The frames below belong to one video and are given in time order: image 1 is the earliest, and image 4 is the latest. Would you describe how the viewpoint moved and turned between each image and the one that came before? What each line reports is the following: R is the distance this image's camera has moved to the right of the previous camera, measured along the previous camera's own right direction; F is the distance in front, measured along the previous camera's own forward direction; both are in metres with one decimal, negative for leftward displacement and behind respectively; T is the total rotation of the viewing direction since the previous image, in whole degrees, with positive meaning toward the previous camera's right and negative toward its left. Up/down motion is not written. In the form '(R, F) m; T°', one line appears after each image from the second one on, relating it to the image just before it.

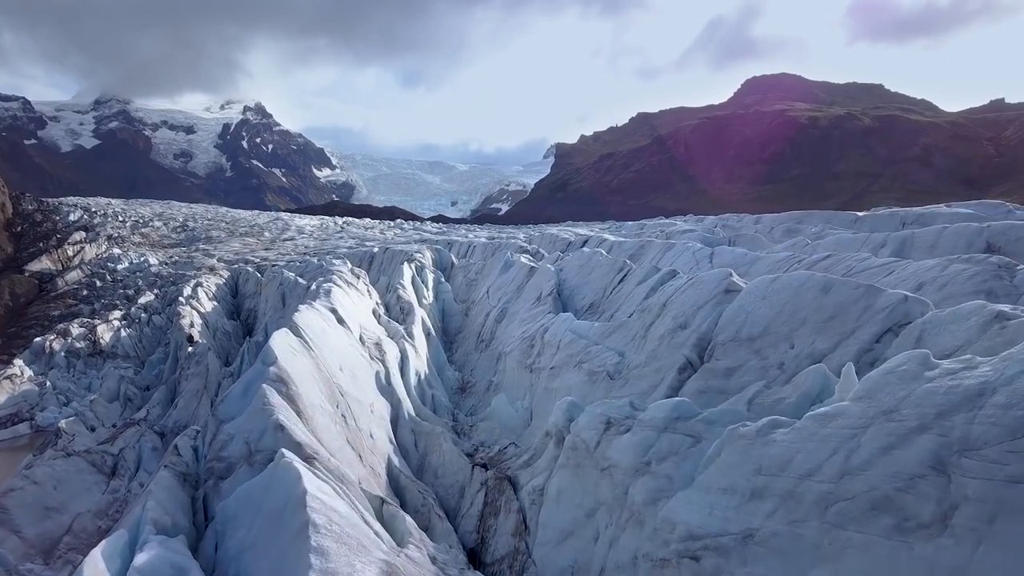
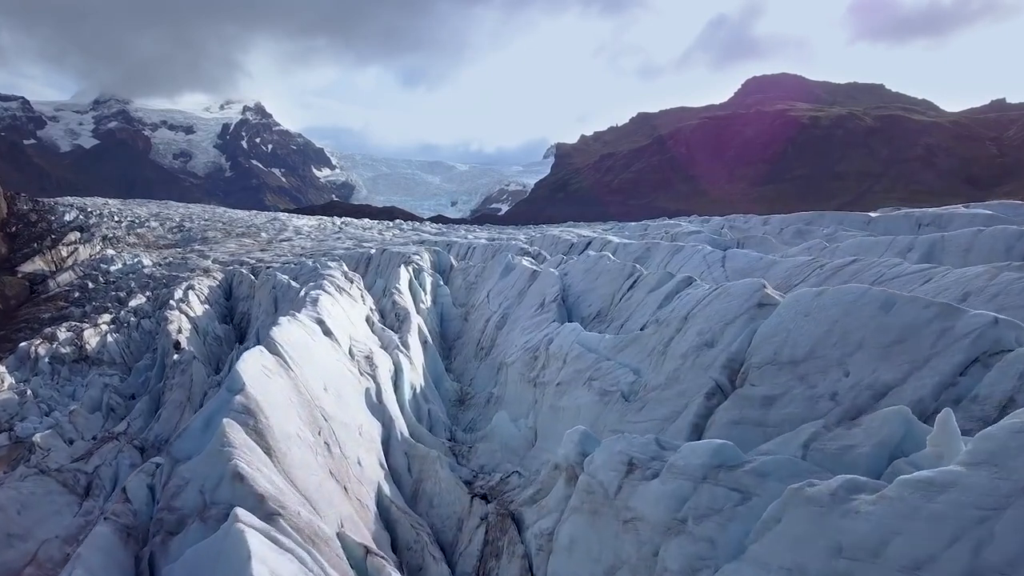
(-0.1, +1.0) m; 0°
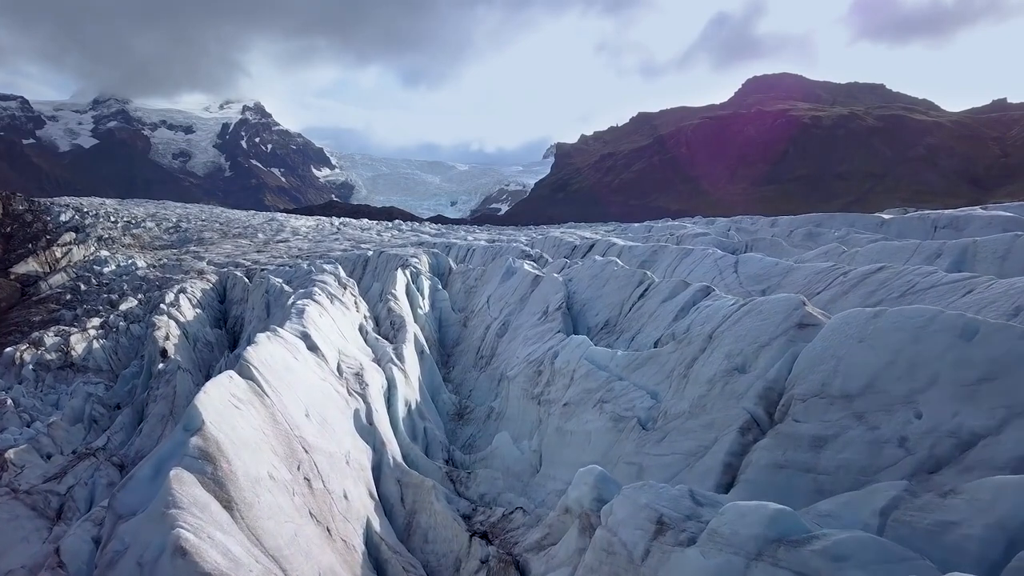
(-0.1, +0.9) m; 0°
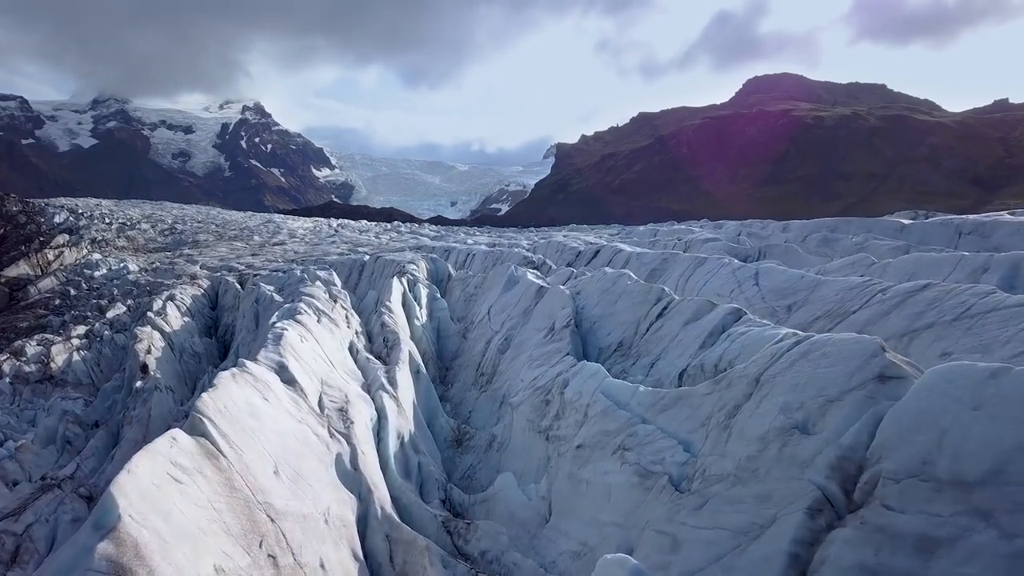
(-0.1, +1.3) m; 0°
